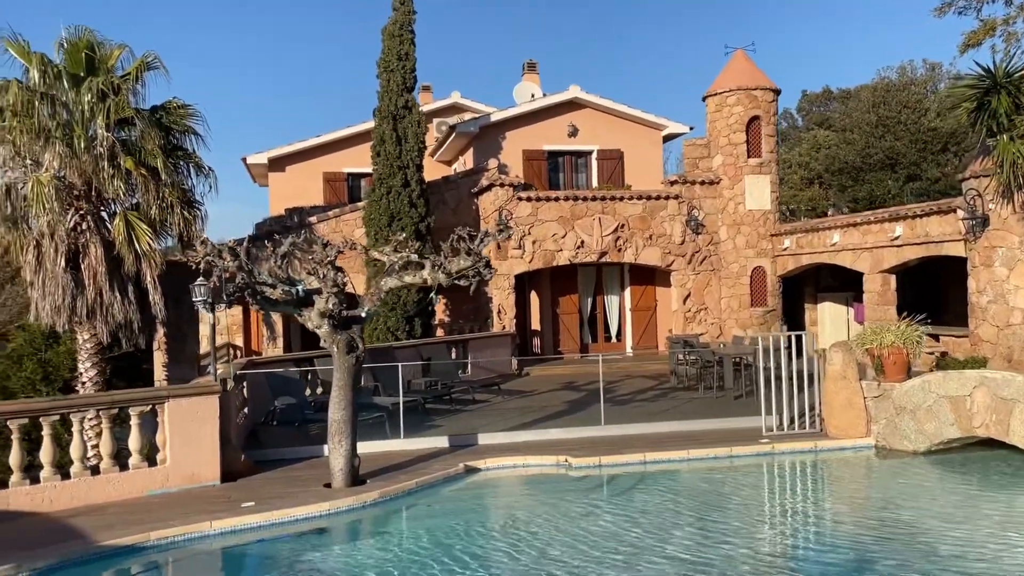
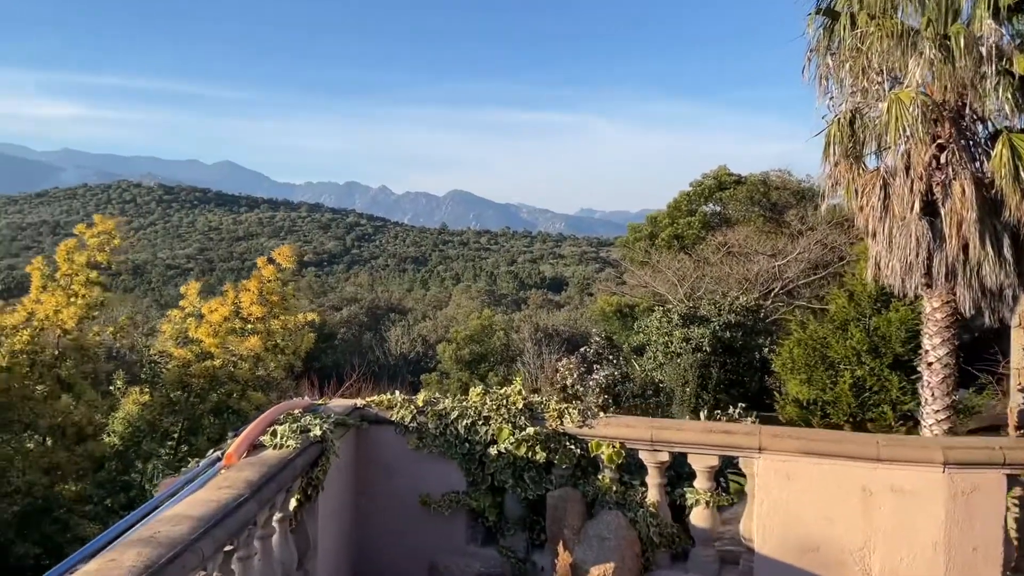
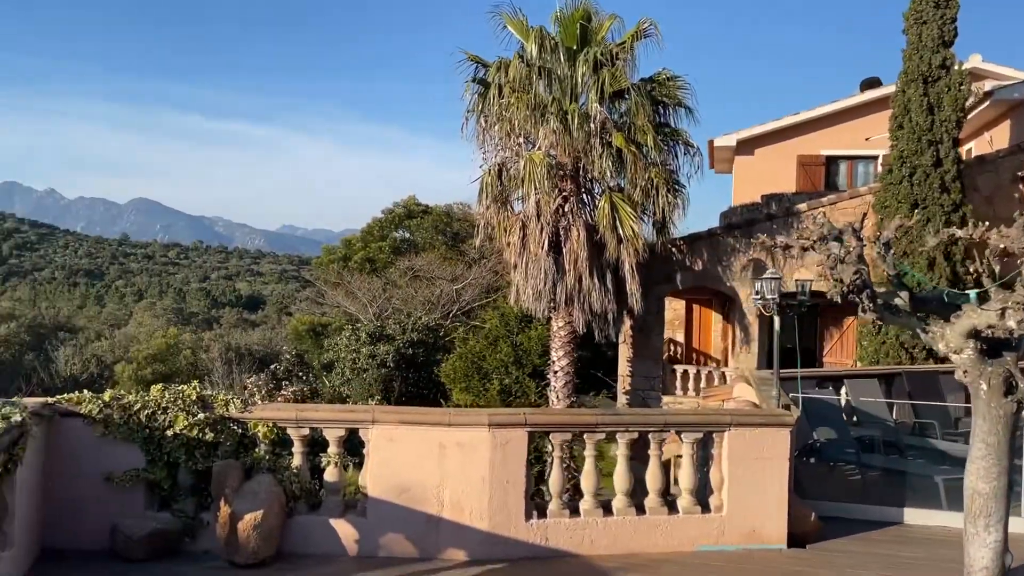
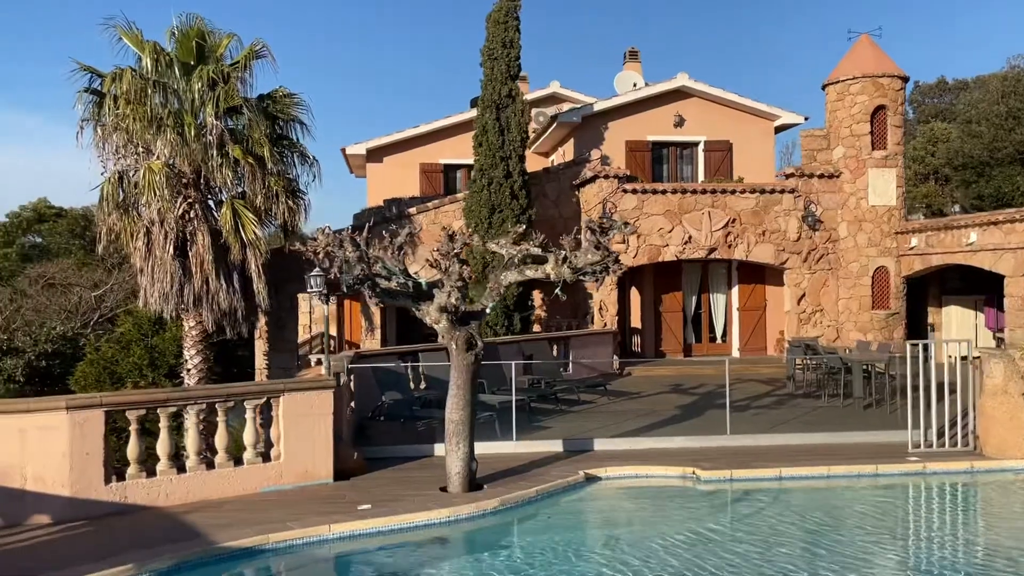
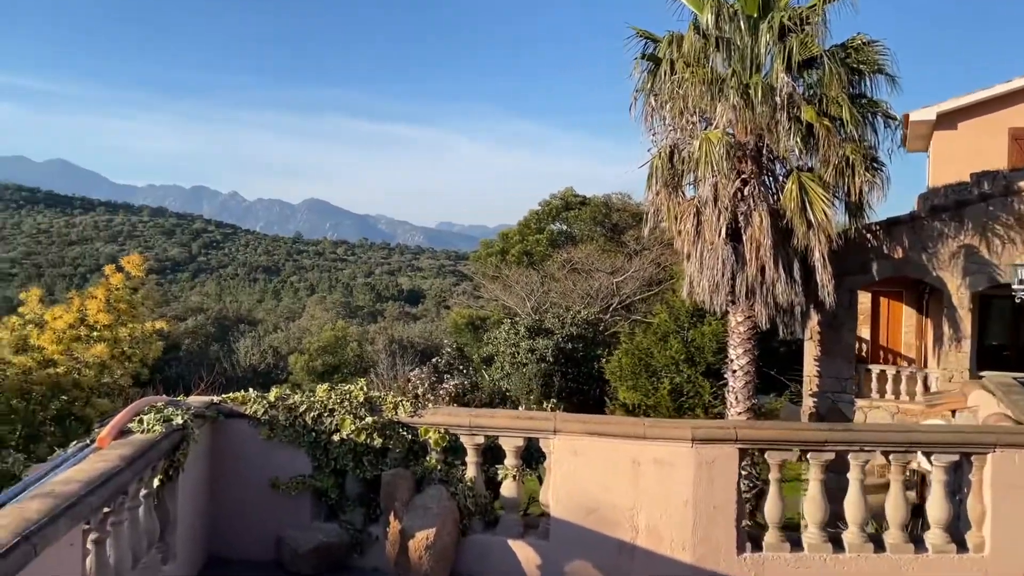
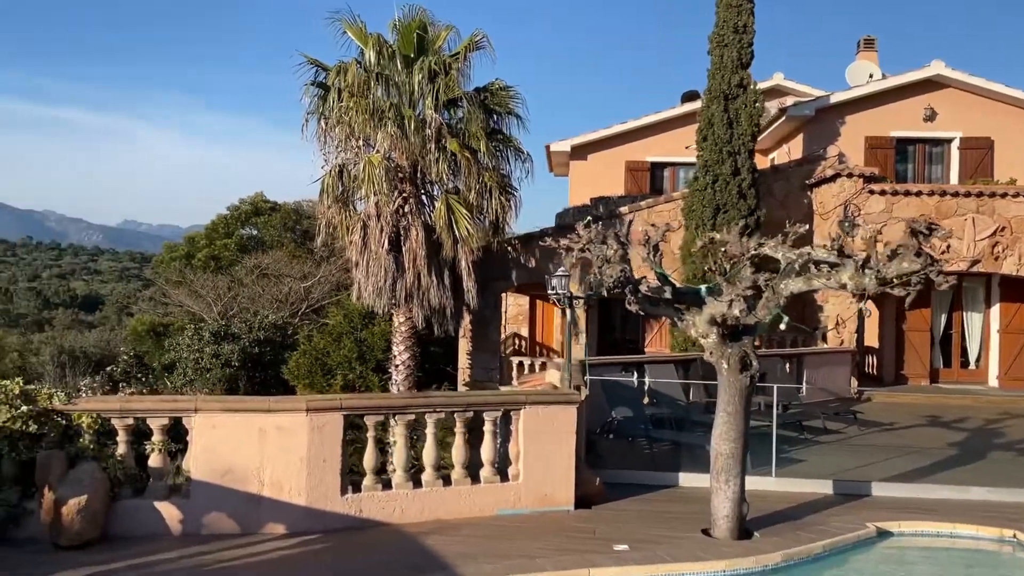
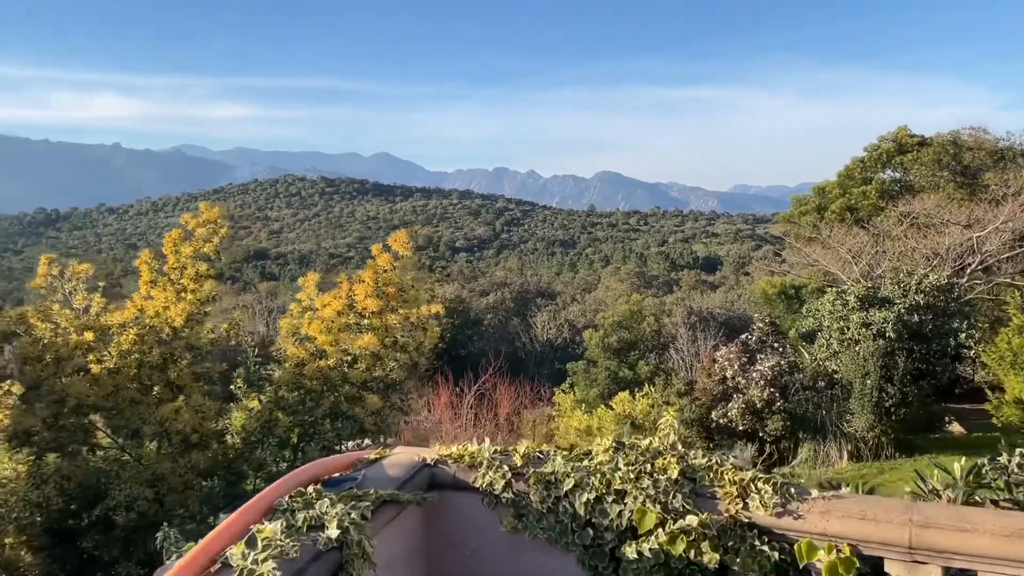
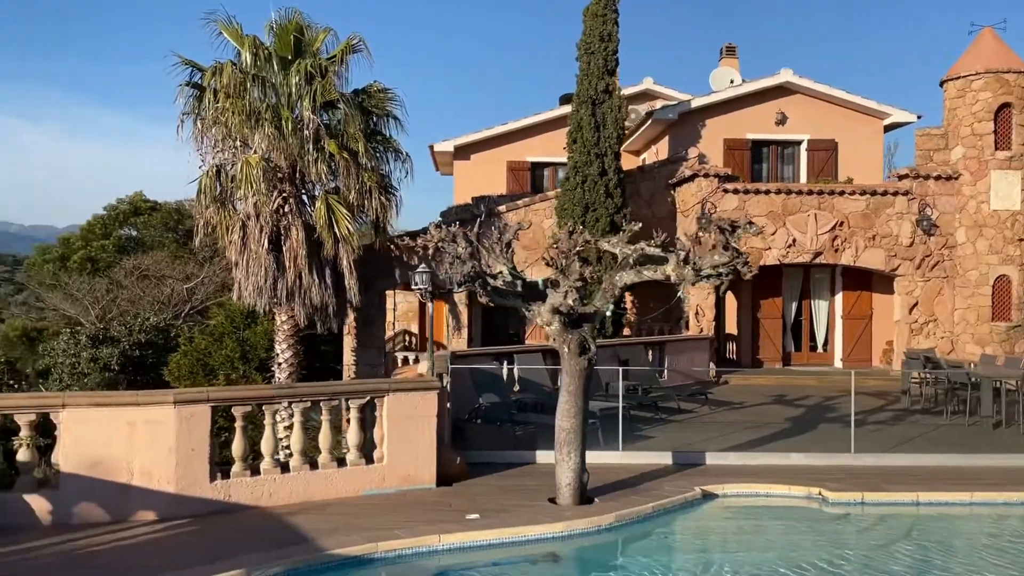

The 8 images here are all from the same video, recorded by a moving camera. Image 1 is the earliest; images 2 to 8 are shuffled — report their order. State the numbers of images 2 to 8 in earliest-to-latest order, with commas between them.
4, 8, 6, 3, 5, 2, 7
